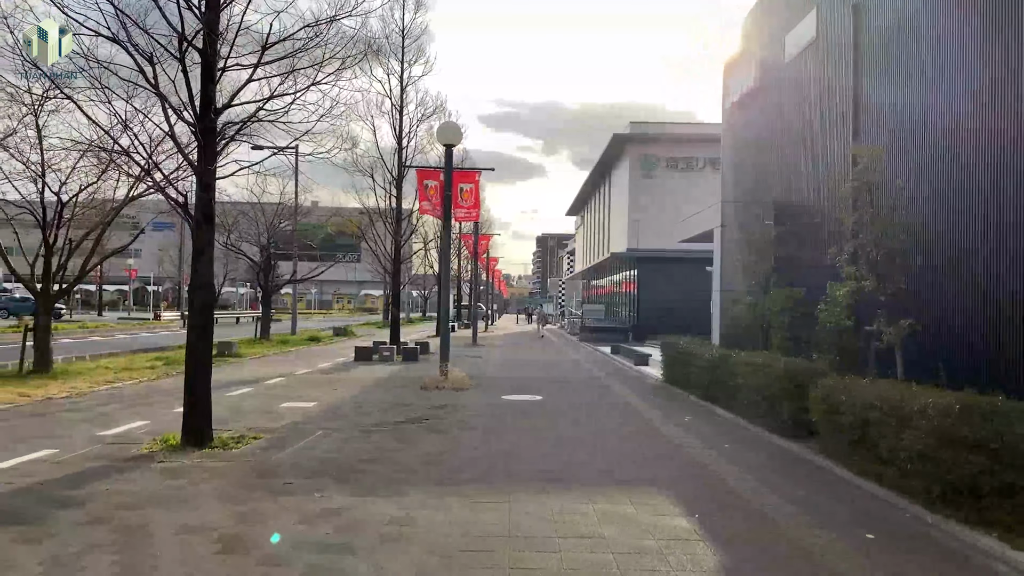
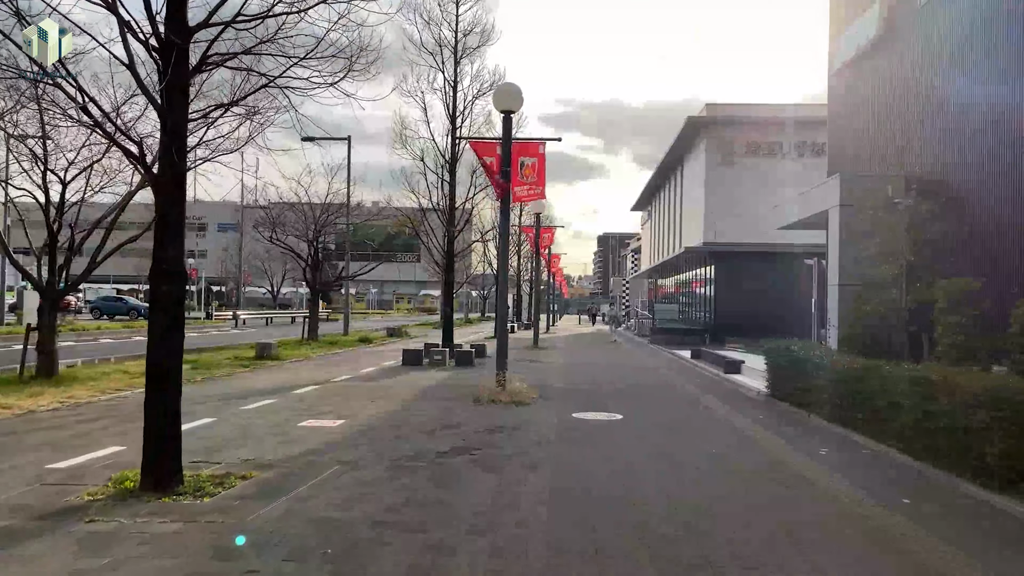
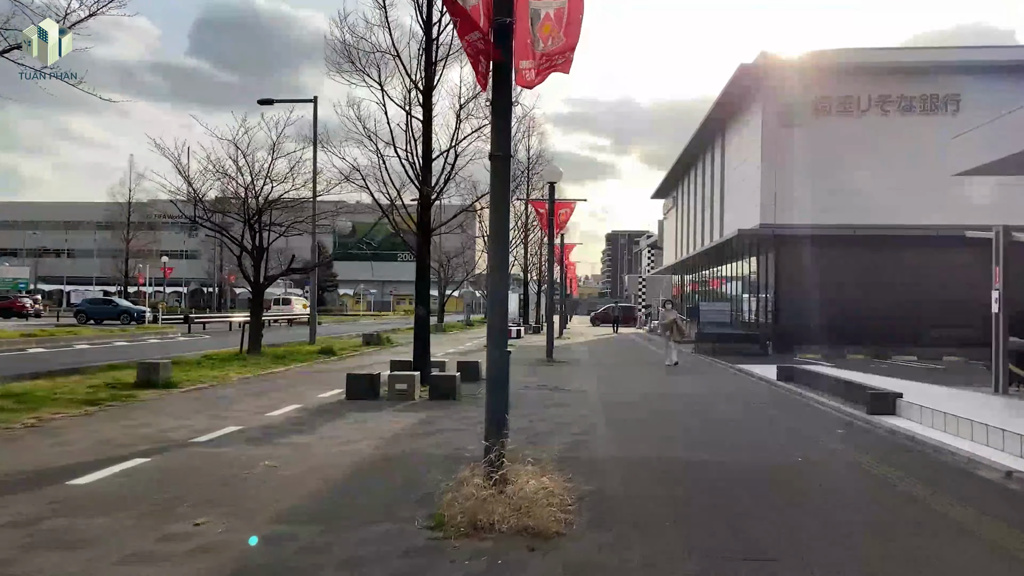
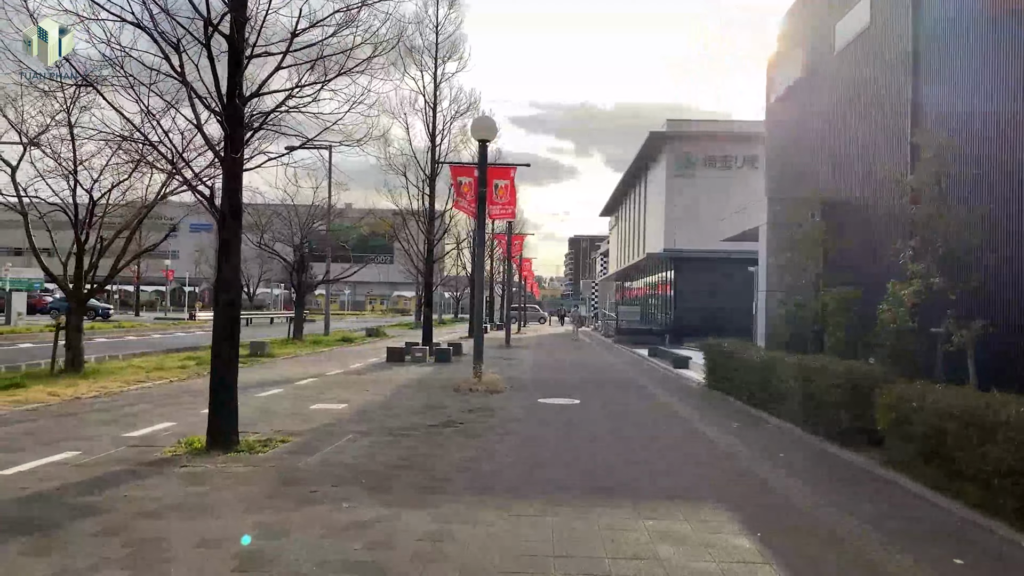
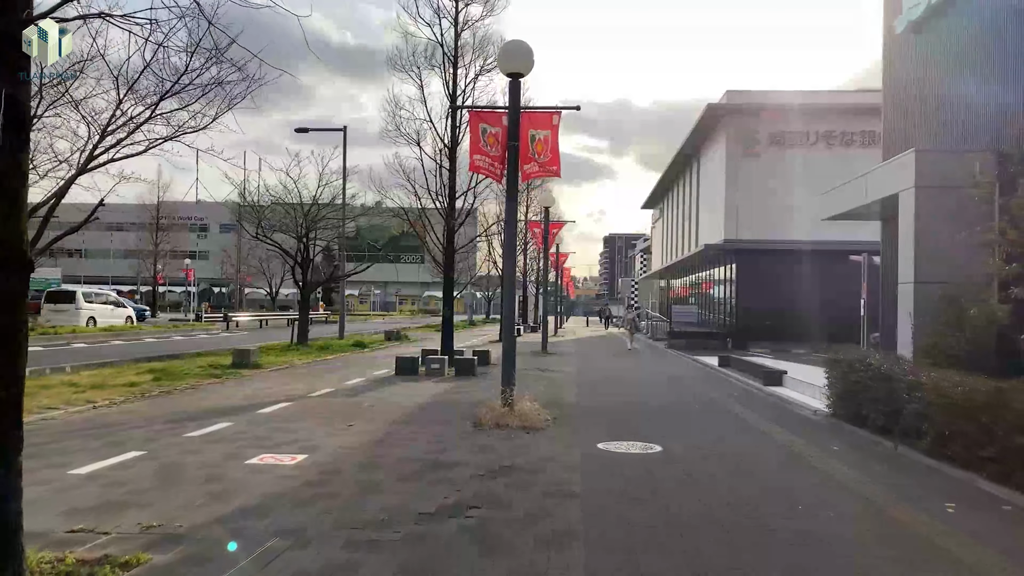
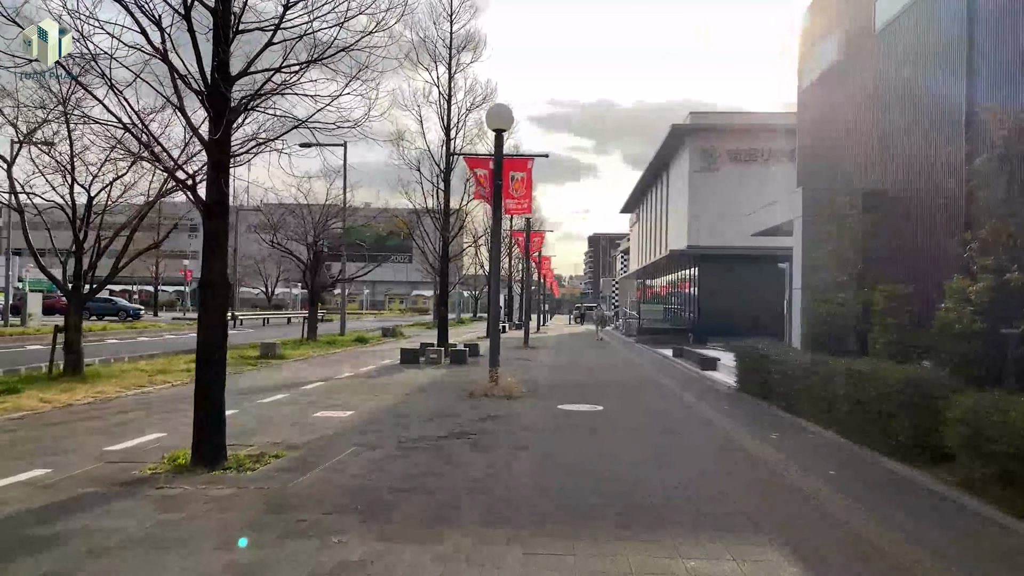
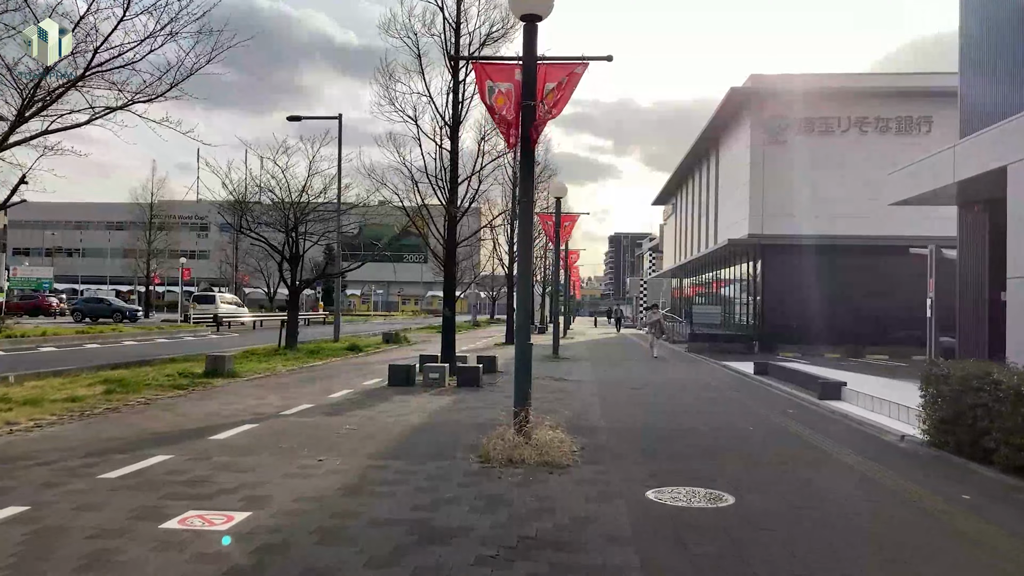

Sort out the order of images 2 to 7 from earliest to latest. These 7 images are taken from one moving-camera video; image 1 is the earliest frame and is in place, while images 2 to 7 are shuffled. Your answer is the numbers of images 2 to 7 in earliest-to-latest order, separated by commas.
4, 6, 2, 5, 7, 3
